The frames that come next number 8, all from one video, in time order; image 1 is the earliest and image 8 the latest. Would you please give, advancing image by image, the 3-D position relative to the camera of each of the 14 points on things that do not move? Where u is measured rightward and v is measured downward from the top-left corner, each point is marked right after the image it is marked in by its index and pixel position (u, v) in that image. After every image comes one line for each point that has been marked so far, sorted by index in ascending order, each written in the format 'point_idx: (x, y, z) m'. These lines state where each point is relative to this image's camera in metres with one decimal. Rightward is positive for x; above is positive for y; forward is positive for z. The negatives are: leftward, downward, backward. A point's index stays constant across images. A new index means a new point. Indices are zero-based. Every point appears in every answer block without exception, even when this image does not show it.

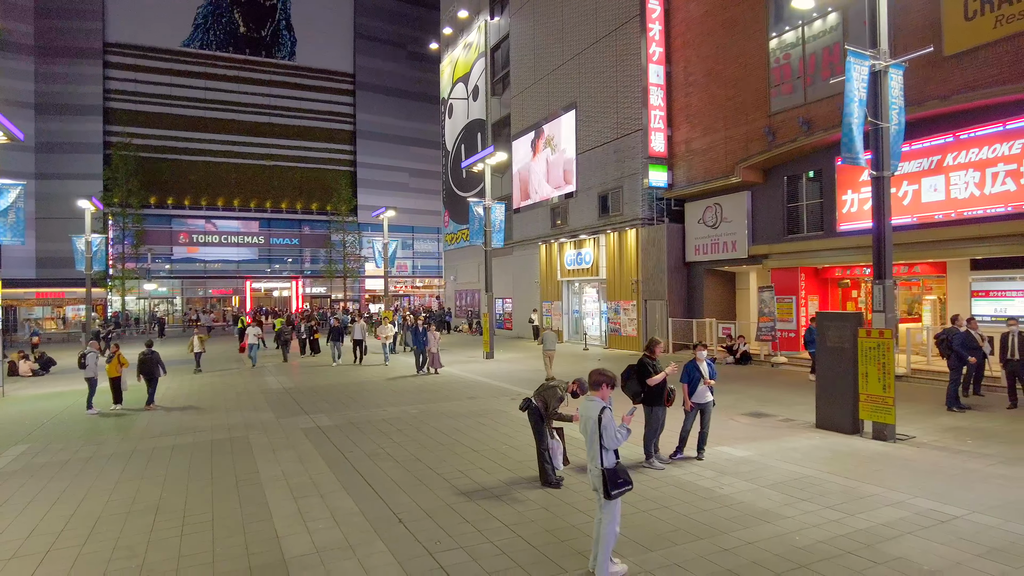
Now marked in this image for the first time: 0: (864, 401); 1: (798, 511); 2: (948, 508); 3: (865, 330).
0: (+4.9, -1.6, +9.0) m
1: (+2.7, -2.1, +6.1) m
2: (+4.0, -2.0, +6.1) m
3: (+5.0, -0.6, +9.0) m
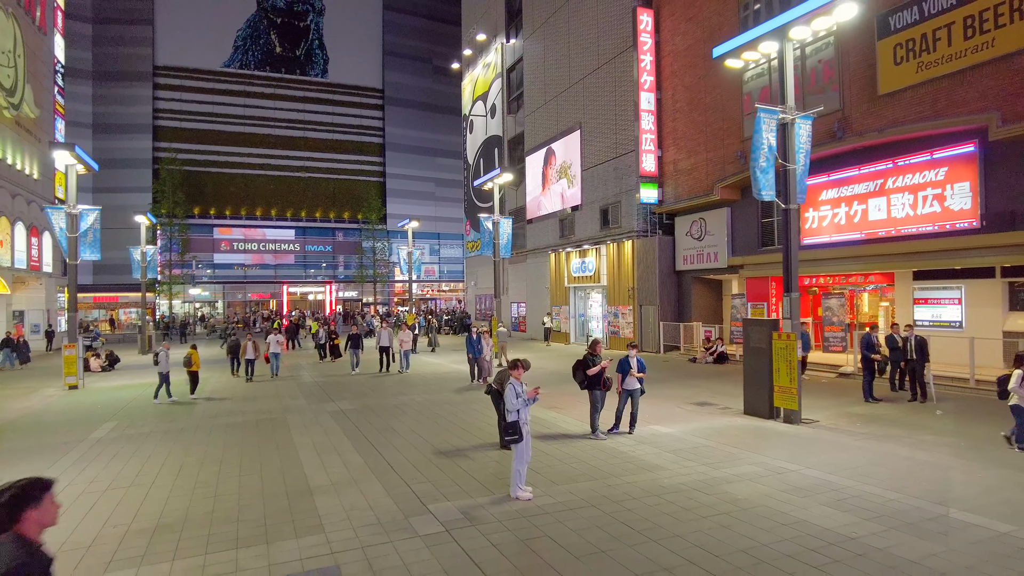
0: (+4.5, -1.8, +11.1) m
1: (+2.1, -2.3, +8.4) m
2: (+3.5, -2.2, +8.2) m
3: (+4.6, -0.8, +11.2) m
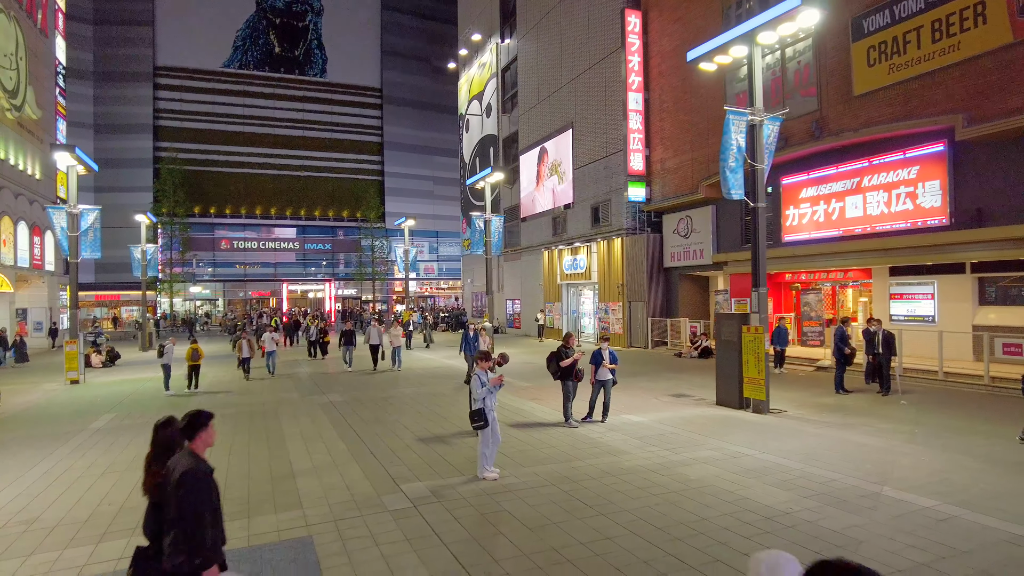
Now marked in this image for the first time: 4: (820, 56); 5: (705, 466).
0: (+4.2, -1.7, +11.6) m
1: (+1.8, -2.2, +8.9) m
2: (+3.1, -2.2, +8.7) m
3: (+4.2, -0.7, +11.6) m
4: (+8.0, +6.0, +17.0) m
5: (+2.4, -2.2, +8.0) m
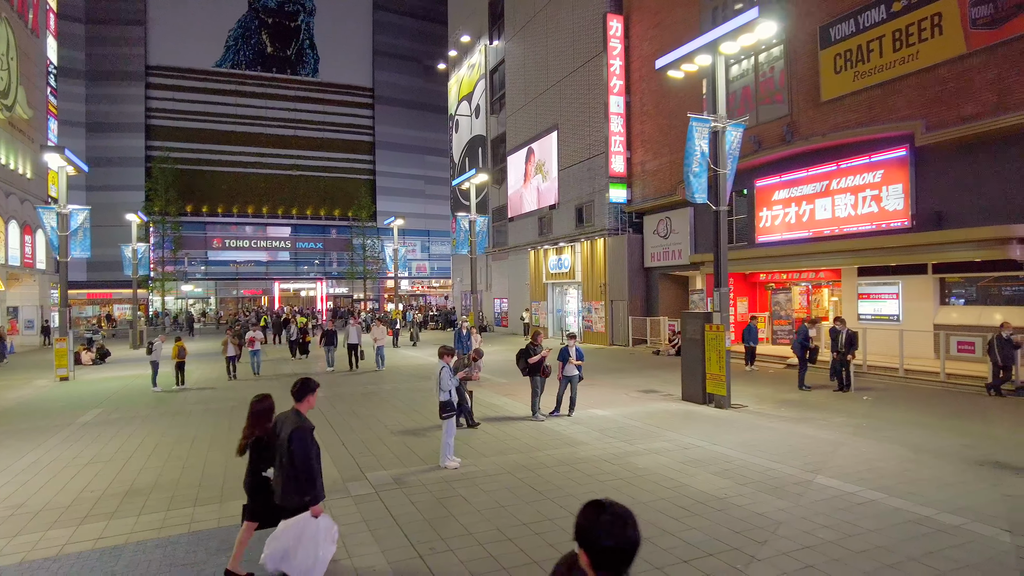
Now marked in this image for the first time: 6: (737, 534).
0: (+3.7, -1.7, +12.1) m
1: (+1.3, -2.2, +9.4) m
2: (+2.6, -2.2, +9.2) m
3: (+3.7, -0.7, +12.2) m
4: (+7.5, +6.0, +17.5) m
5: (+1.9, -2.2, +8.5) m
6: (+1.9, -2.1, +5.7) m
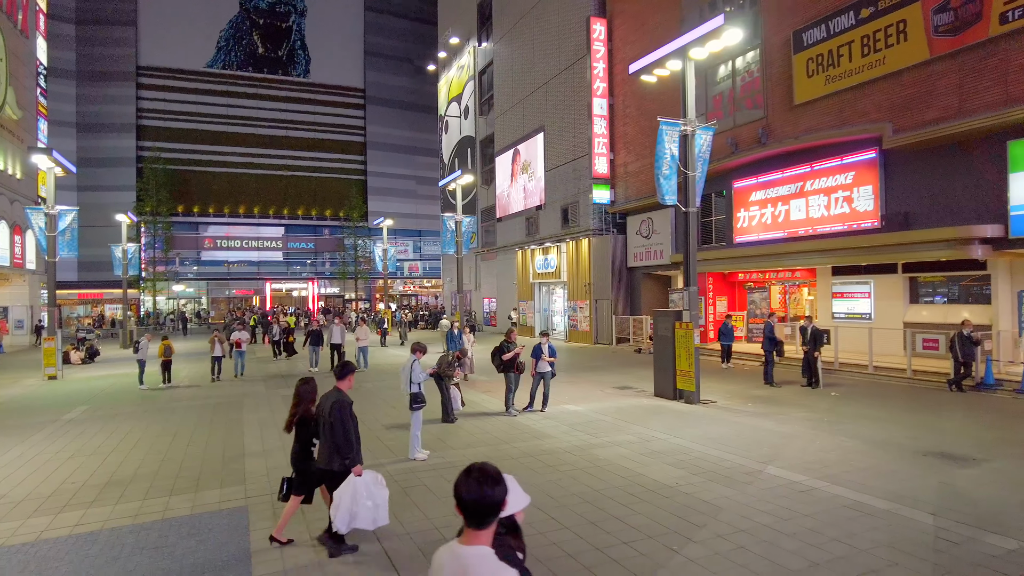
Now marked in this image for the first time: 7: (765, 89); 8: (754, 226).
0: (+3.2, -1.6, +12.5) m
1: (+0.8, -2.2, +9.7) m
2: (+2.2, -2.2, +9.6) m
3: (+3.2, -0.7, +12.5) m
4: (+7.0, +6.1, +17.9) m
5: (+1.4, -2.2, +8.9) m
6: (+1.5, -2.1, +6.0) m
7: (+7.0, +5.5, +18.0) m
8: (+7.0, +1.8, +18.9) m
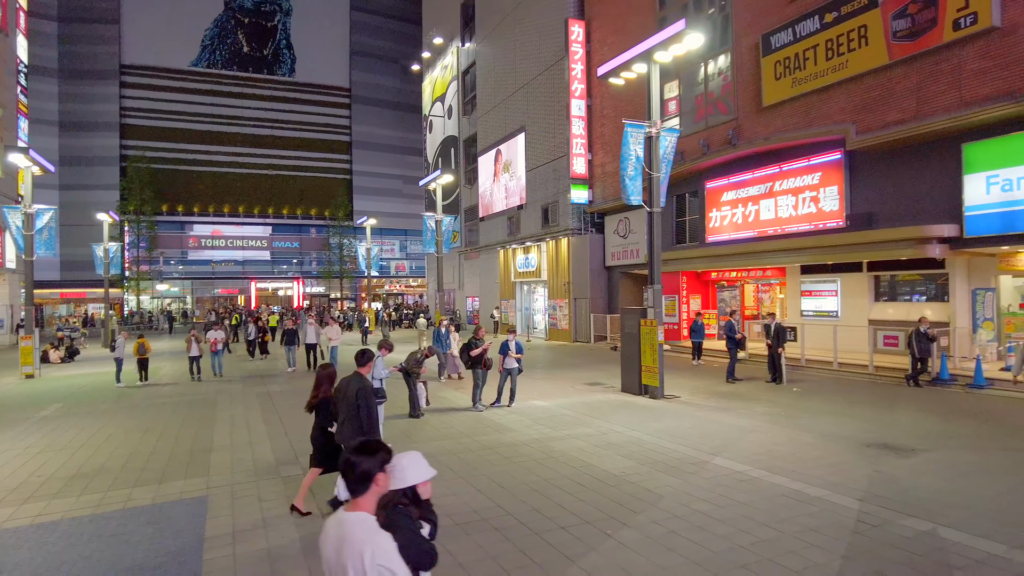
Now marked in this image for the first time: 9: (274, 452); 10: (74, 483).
0: (+2.6, -1.6, +12.8) m
1: (+0.3, -2.1, +10.0) m
2: (+1.6, -2.1, +9.9) m
3: (+2.6, -0.6, +12.8) m
4: (+6.3, +6.1, +18.2) m
5: (+0.9, -2.1, +9.1) m
6: (+1.0, -2.1, +6.3) m
7: (+6.3, +5.5, +18.4) m
8: (+6.3, +1.8, +19.3) m
9: (-3.3, -2.2, +9.0) m
10: (-5.1, -2.3, +7.7) m
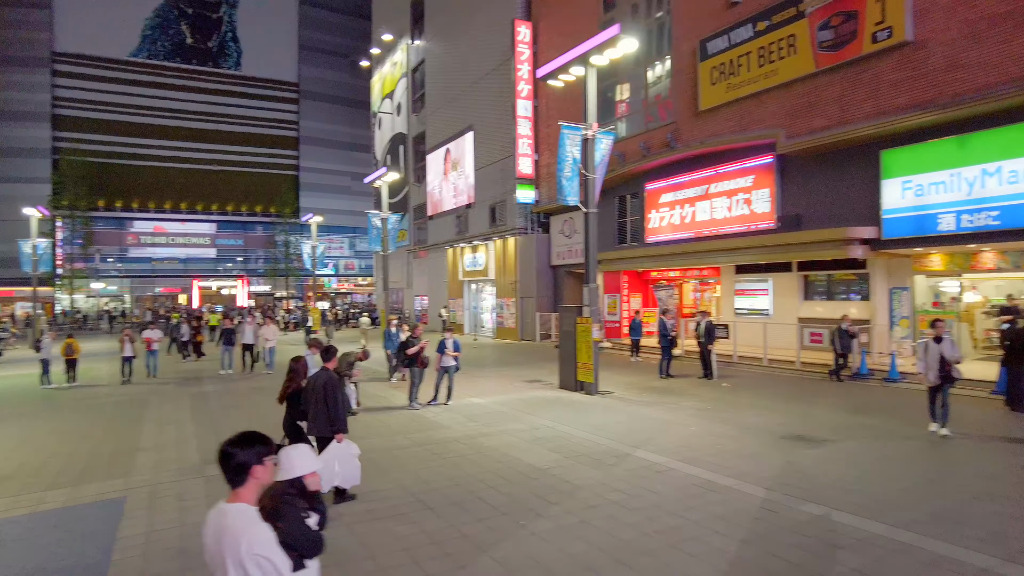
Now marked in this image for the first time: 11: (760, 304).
0: (+1.4, -1.6, +13.0) m
1: (-0.8, -2.1, +10.1) m
2: (+0.6, -2.1, +10.1) m
3: (+1.4, -0.6, +13.1) m
4: (+4.7, +6.1, +18.7) m
5: (-0.1, -2.1, +9.3) m
6: (+0.3, -2.1, +6.5) m
7: (+4.7, +5.6, +18.9) m
8: (+4.6, +1.9, +19.8) m
9: (-4.2, -2.2, +8.8) m
10: (-6.0, -2.3, +7.4) m
11: (+6.8, -0.5, +18.1) m
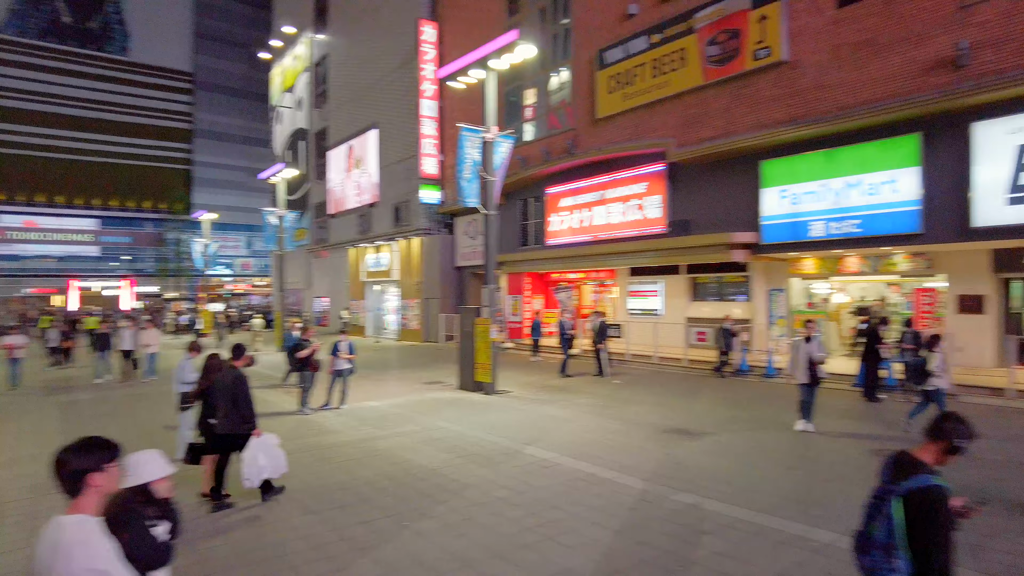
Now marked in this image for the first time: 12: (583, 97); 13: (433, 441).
0: (-0.6, -1.6, +13.1) m
1: (-2.4, -2.1, +9.9) m
2: (-1.0, -2.1, +10.1) m
3: (-0.6, -0.6, +13.2) m
4: (+1.9, +6.1, +19.2) m
5: (-1.6, -2.1, +9.2) m
6: (-0.9, -2.1, +6.5) m
7: (+1.8, +5.5, +19.4) m
8: (+1.7, +1.8, +20.3) m
9: (-5.6, -2.2, +8.2) m
10: (-7.2, -2.3, +6.5) m
11: (+4.1, -0.5, +18.9) m
12: (+2.1, +5.6, +19.0) m
13: (-1.1, -2.1, +9.0) m
